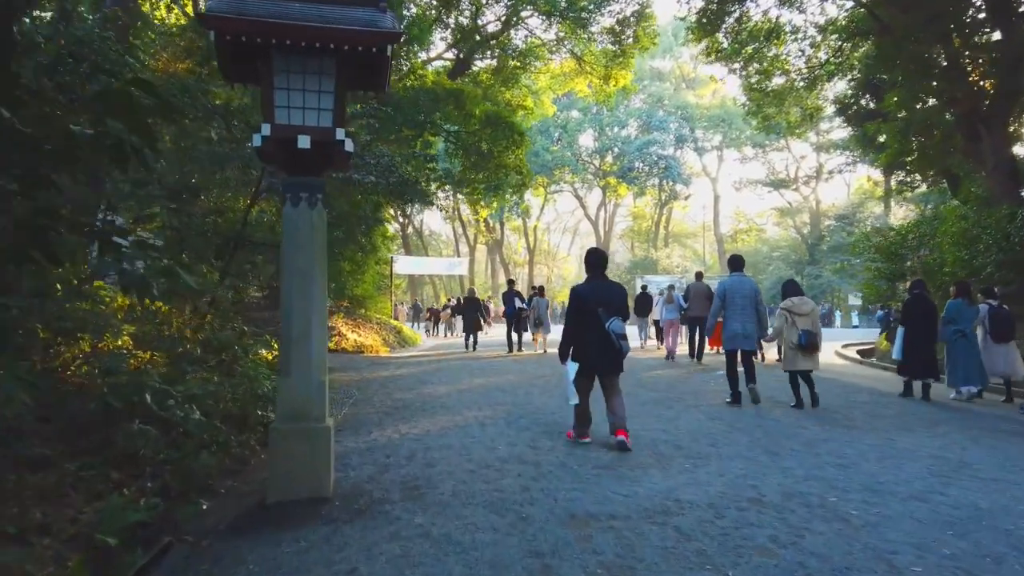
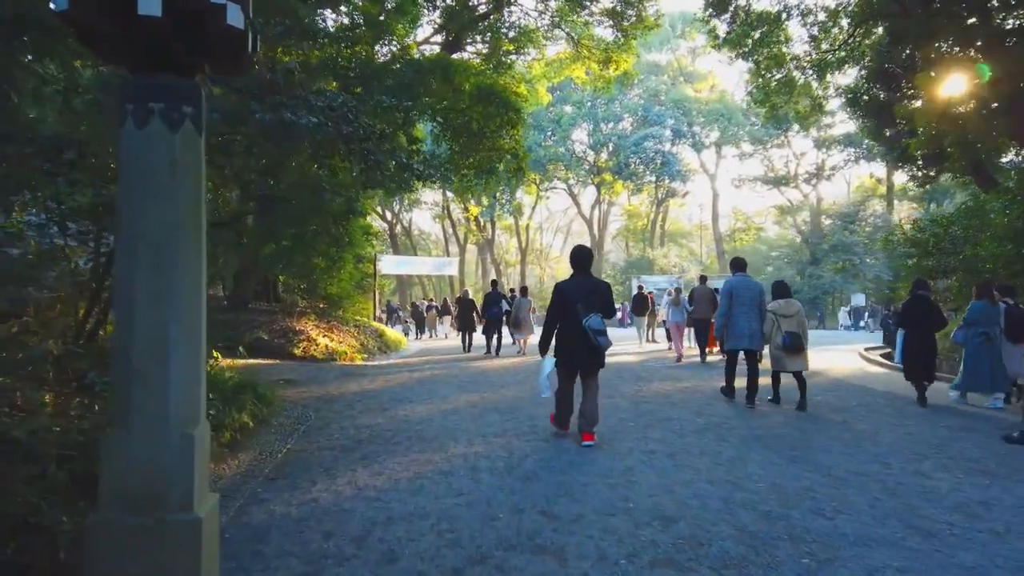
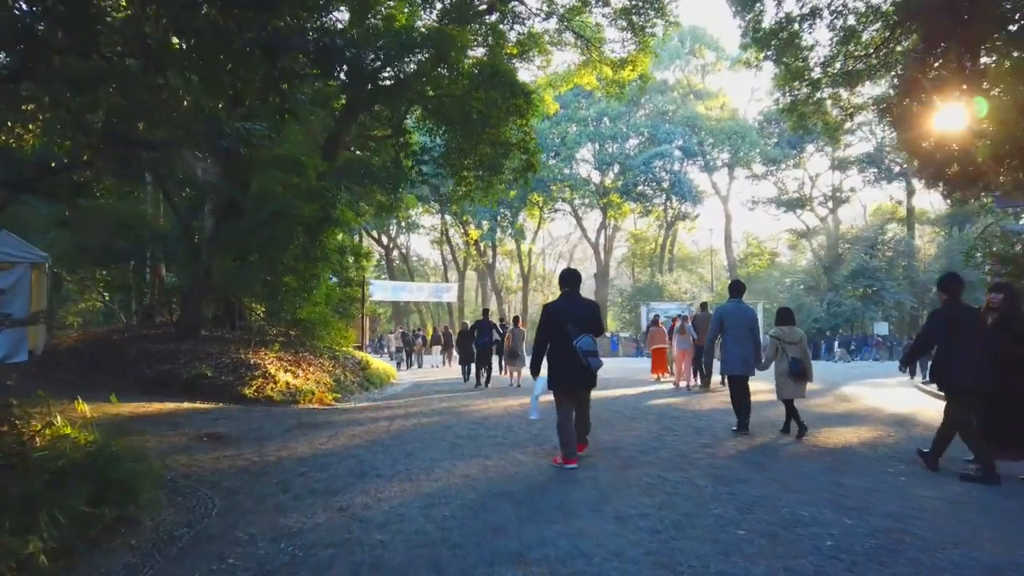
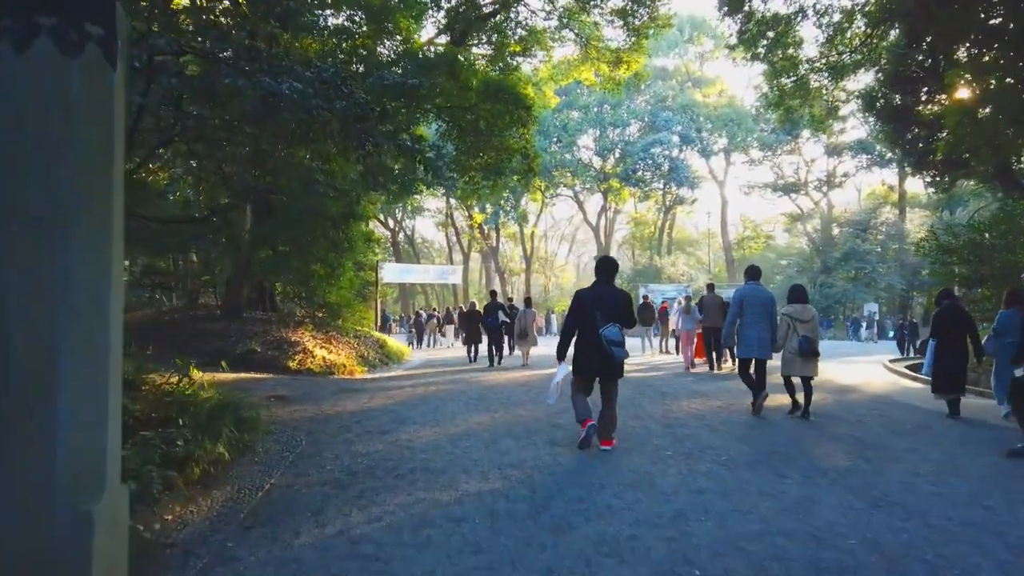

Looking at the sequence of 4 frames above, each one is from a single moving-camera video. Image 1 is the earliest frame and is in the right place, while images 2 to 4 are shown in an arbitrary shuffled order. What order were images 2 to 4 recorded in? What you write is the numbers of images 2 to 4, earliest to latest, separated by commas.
2, 4, 3
